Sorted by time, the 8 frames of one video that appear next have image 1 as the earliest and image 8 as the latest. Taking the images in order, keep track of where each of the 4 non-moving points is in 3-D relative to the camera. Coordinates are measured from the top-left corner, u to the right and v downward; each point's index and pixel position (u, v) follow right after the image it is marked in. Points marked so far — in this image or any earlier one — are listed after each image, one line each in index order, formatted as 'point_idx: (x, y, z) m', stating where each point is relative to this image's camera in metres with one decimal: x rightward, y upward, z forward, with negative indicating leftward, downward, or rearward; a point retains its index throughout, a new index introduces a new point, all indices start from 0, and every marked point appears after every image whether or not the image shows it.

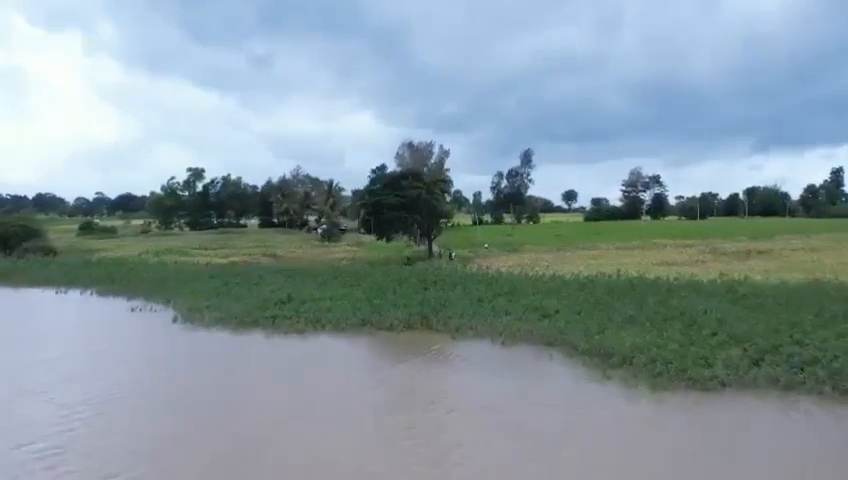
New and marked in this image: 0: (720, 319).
0: (+3.7, -1.0, +14.9) m
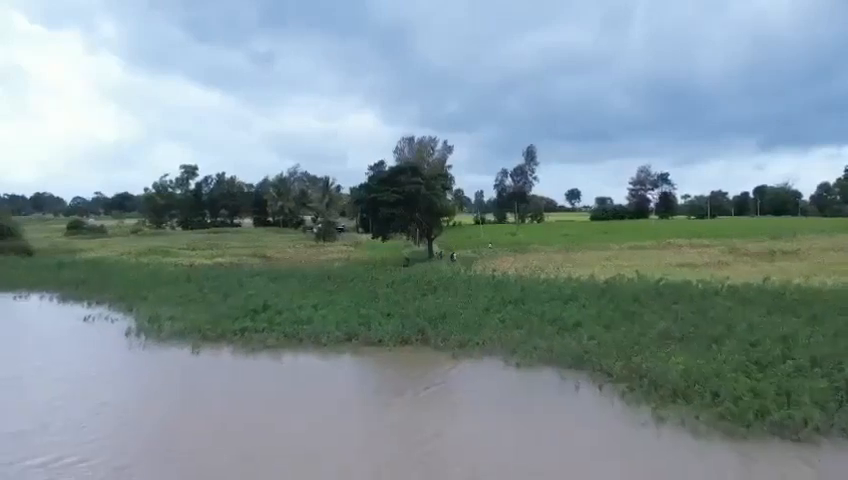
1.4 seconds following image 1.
0: (+3.7, -1.0, +12.1) m
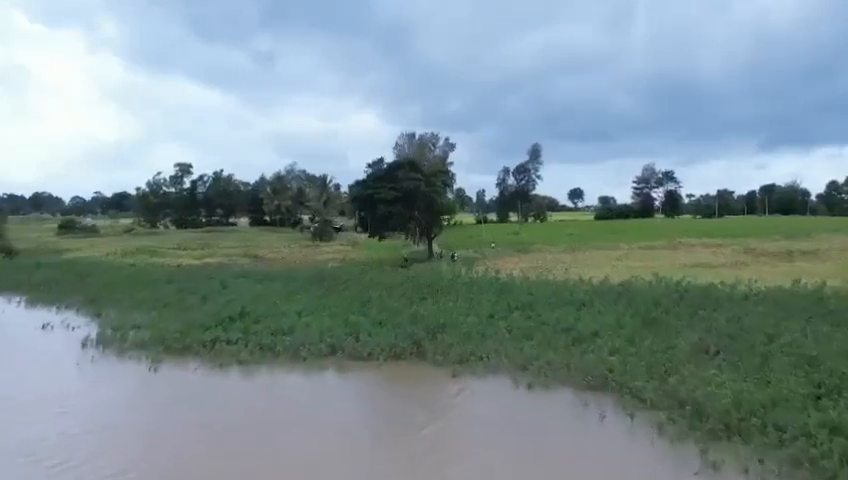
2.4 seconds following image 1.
0: (+3.7, -1.0, +10.2) m
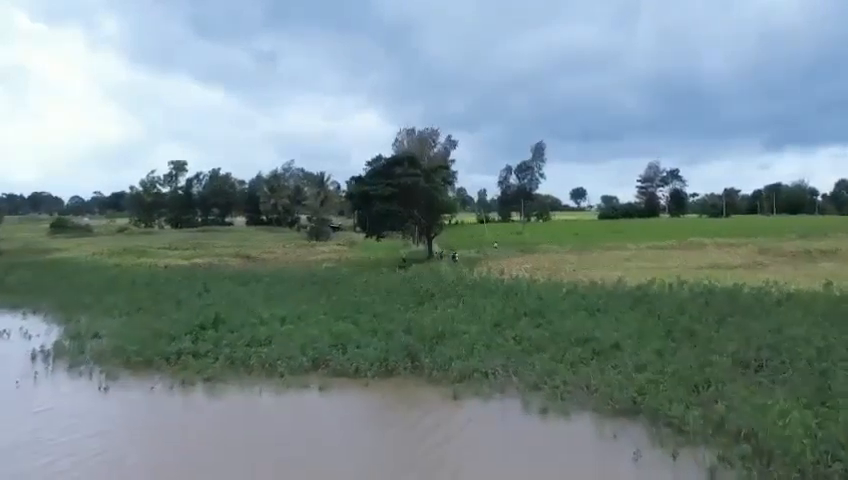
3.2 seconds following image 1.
0: (+3.6, -1.0, +8.5) m
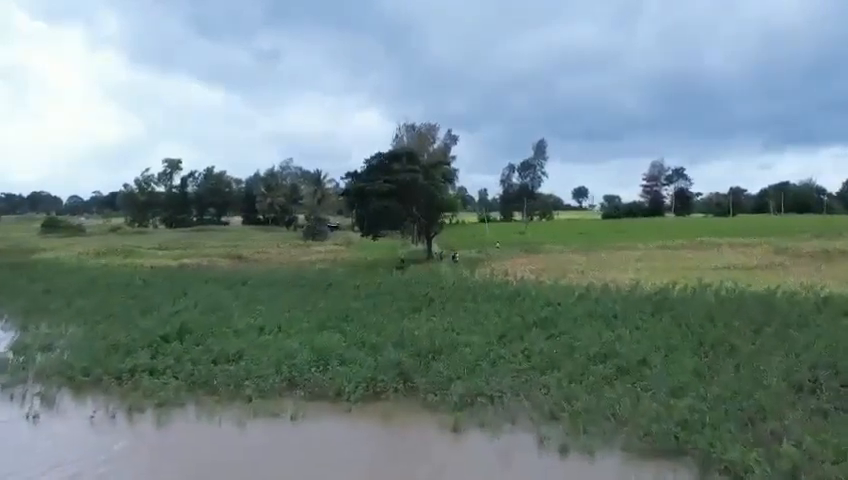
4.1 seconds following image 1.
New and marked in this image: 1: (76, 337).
0: (+3.6, -0.9, +6.9) m
1: (-4.0, -1.1, +13.4) m
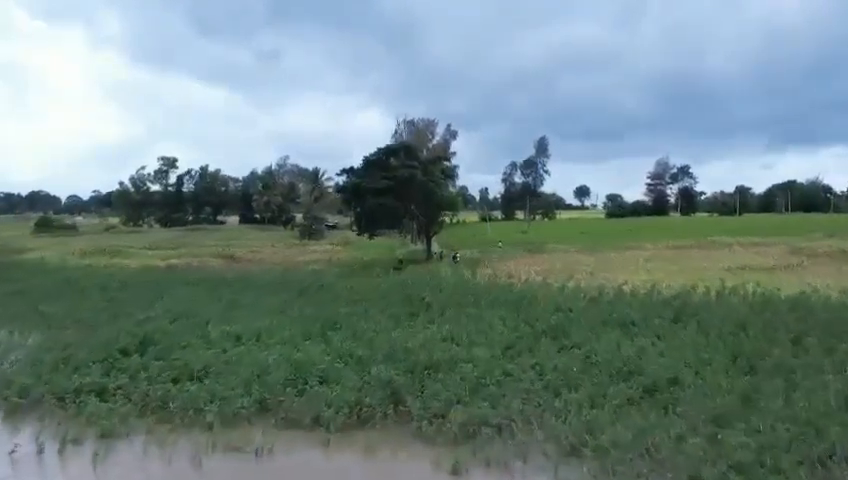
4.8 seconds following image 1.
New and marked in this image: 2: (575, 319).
0: (+3.5, -0.9, +5.4) m
1: (-4.0, -1.1, +12.0) m
2: (+1.6, -0.8, +12.2) m
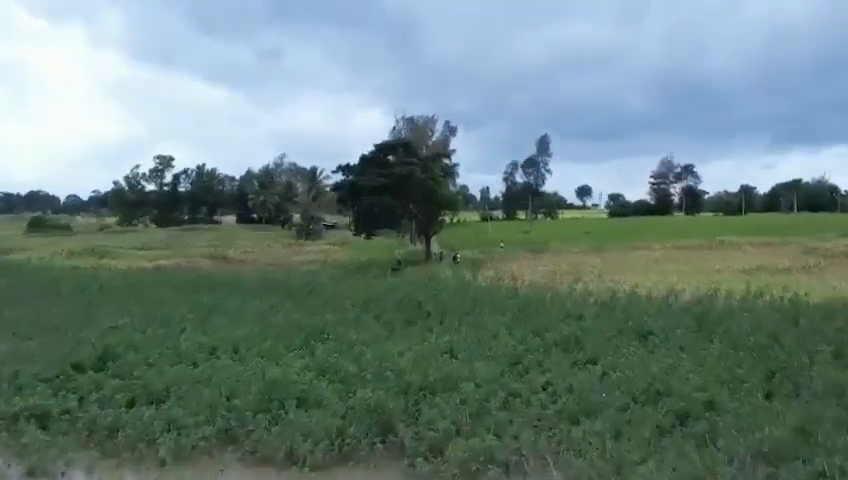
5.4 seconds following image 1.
0: (+3.5, -0.9, +4.2) m
1: (-4.0, -1.1, +10.8) m
2: (+1.5, -0.8, +11.0) m
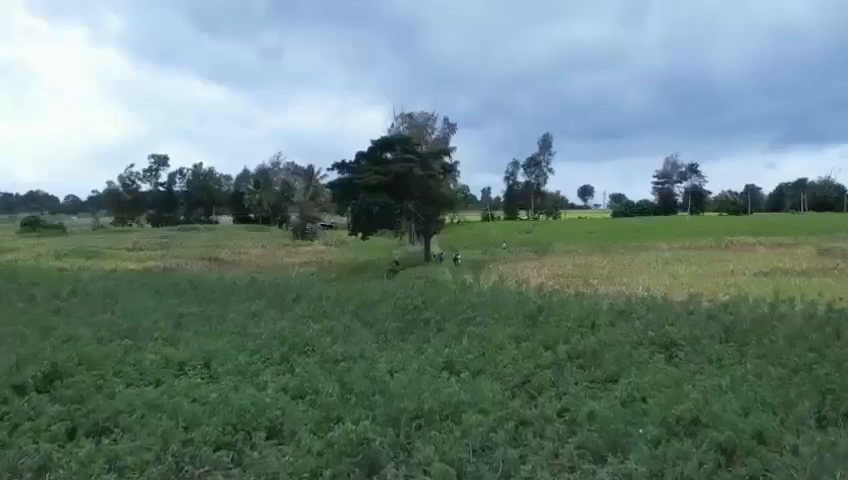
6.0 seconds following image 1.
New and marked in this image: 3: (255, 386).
0: (+3.5, -0.9, +3.0) m
1: (-4.0, -1.1, +9.5) m
2: (+1.5, -0.8, +9.8) m
3: (-1.1, -1.0, +8.0) m
